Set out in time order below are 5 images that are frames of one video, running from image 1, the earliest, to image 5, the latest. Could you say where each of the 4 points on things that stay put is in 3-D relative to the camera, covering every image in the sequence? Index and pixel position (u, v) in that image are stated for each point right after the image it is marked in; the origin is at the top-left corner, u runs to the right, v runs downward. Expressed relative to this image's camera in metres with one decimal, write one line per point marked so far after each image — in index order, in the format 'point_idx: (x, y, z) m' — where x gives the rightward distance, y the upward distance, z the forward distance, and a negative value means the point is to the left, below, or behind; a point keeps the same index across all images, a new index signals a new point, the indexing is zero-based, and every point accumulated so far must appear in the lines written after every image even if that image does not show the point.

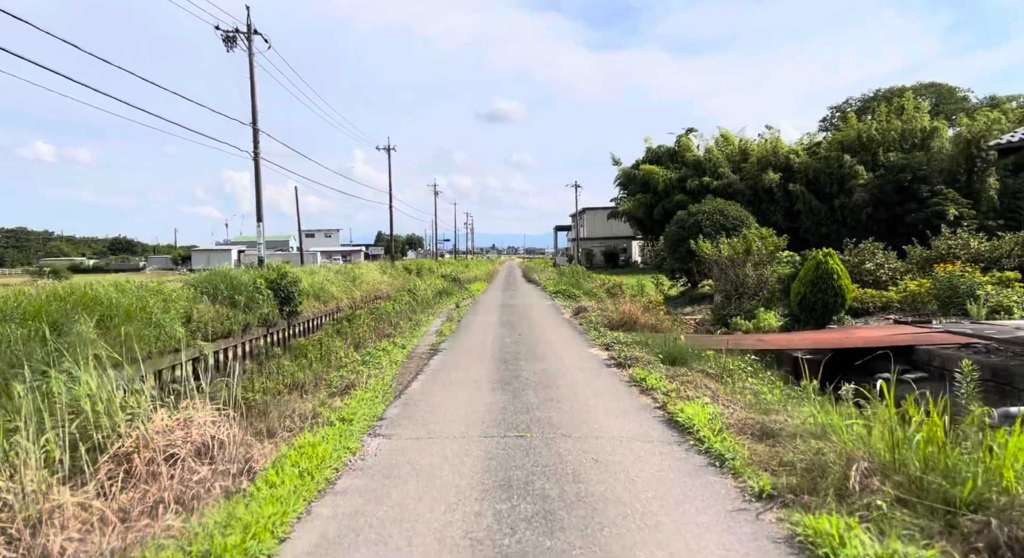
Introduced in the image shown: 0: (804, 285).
0: (+5.9, -0.1, +12.4) m
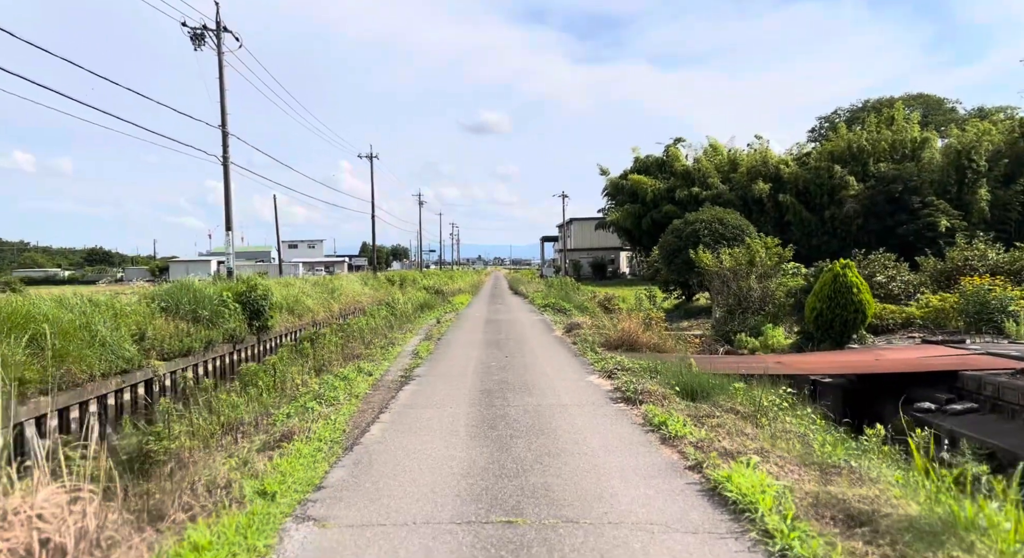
0: (+5.6, -0.4, +11.2) m
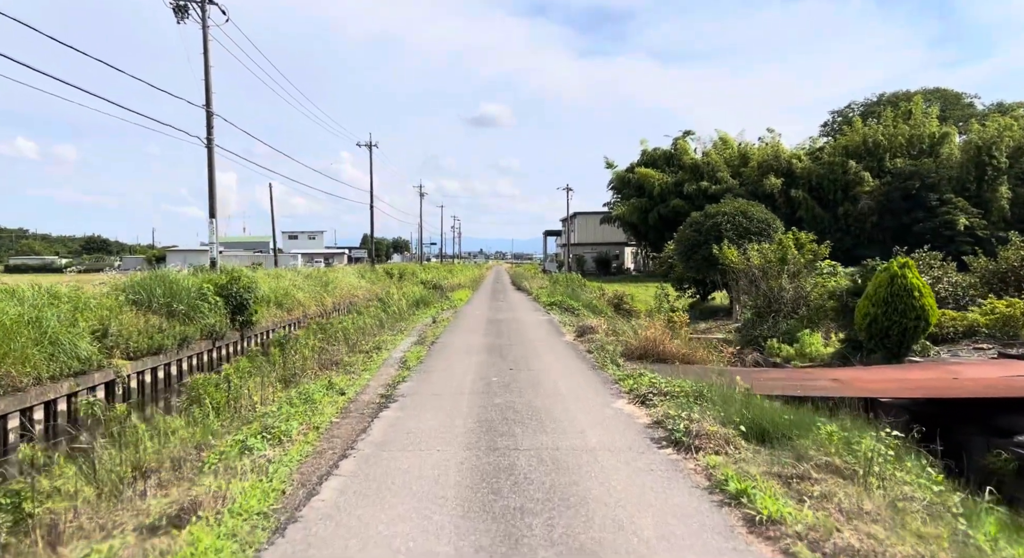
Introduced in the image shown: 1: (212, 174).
0: (+5.7, -0.4, +9.7) m
1: (-9.7, +3.4, +19.8) m
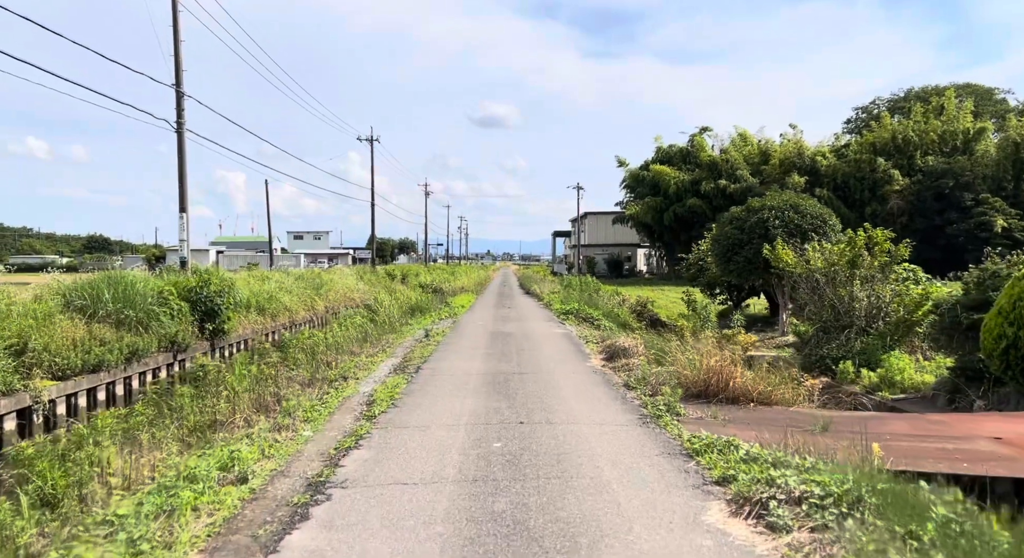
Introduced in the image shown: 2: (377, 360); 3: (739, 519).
0: (+5.9, -0.5, +7.2) m
1: (-9.4, +3.4, +17.4) m
2: (-2.0, -1.2, +9.0) m
3: (+1.2, -1.2, +3.2) m
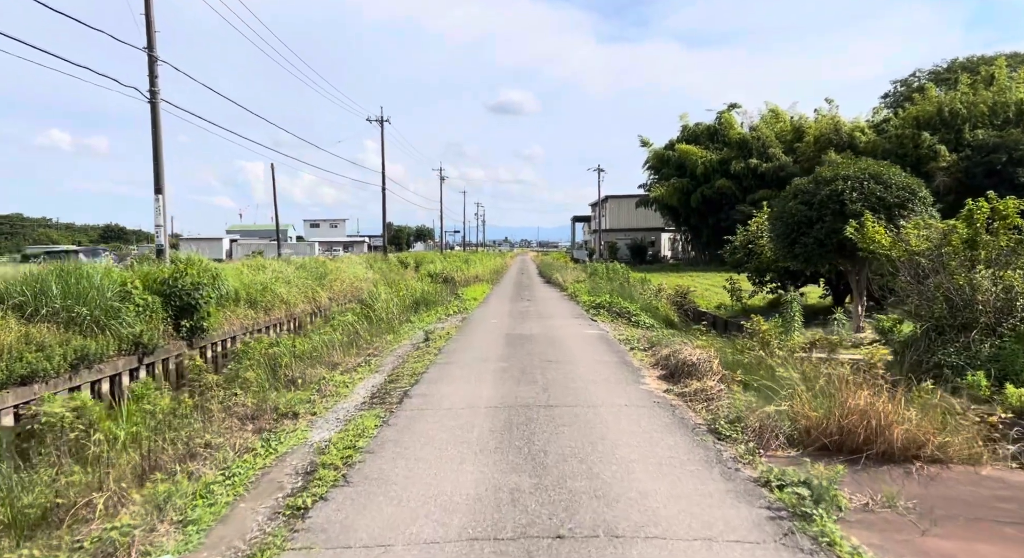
0: (+6.0, -0.4, +4.7) m
1: (-9.0, +3.6, +15.3) m
2: (-1.8, -1.1, +6.7) m
3: (+1.2, -1.2, +0.8) m
